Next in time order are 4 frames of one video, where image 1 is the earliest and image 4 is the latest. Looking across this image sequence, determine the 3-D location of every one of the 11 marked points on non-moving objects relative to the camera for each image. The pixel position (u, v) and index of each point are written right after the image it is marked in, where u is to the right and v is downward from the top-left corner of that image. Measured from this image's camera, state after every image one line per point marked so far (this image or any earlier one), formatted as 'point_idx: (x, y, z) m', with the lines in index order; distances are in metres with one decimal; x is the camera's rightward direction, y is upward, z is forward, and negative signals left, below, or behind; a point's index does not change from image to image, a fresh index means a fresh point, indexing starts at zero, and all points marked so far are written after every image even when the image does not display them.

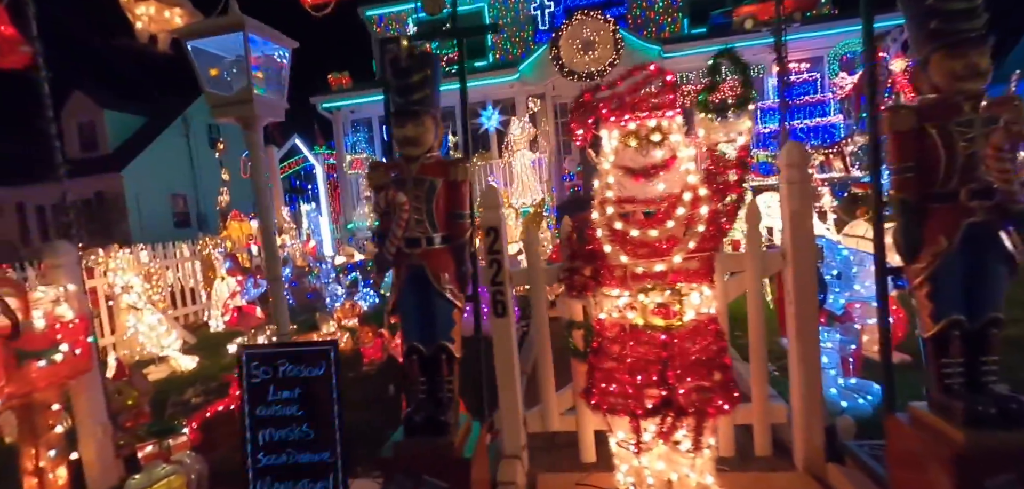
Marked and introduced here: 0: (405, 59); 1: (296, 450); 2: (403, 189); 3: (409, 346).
0: (-0.4, +0.7, +2.2) m
1: (-1.0, -0.9, +2.5) m
2: (-0.4, +0.2, +2.2) m
3: (-0.4, -0.4, +2.3) m
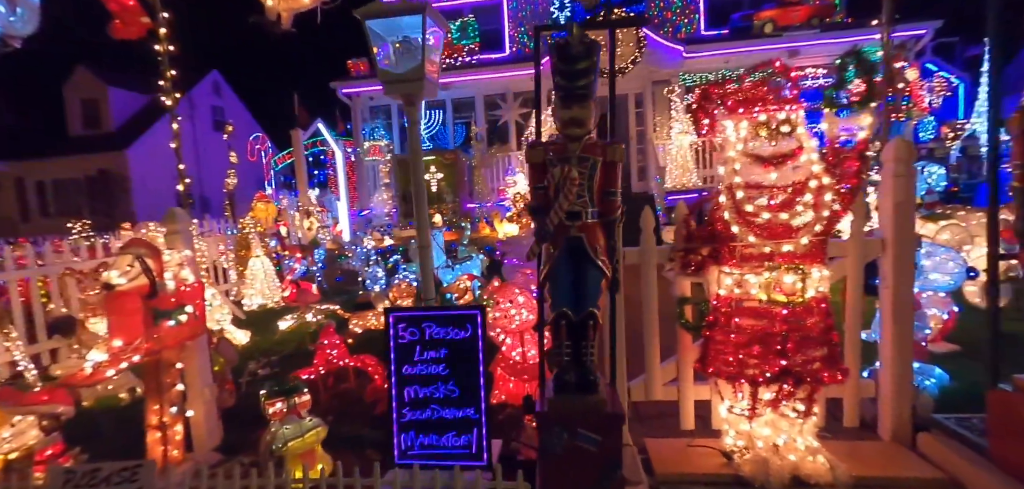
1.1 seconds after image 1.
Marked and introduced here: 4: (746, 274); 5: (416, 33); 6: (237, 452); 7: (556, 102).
0: (+0.3, +0.9, +2.4) m
1: (-0.4, -0.8, +2.7) m
2: (+0.3, +0.4, +2.4) m
3: (+0.2, -0.3, +2.5) m
4: (+1.2, -0.1, +2.8) m
5: (-0.3, +1.2, +3.1) m
6: (-1.9, -1.4, +3.8) m
7: (+0.2, +0.7, +2.5) m
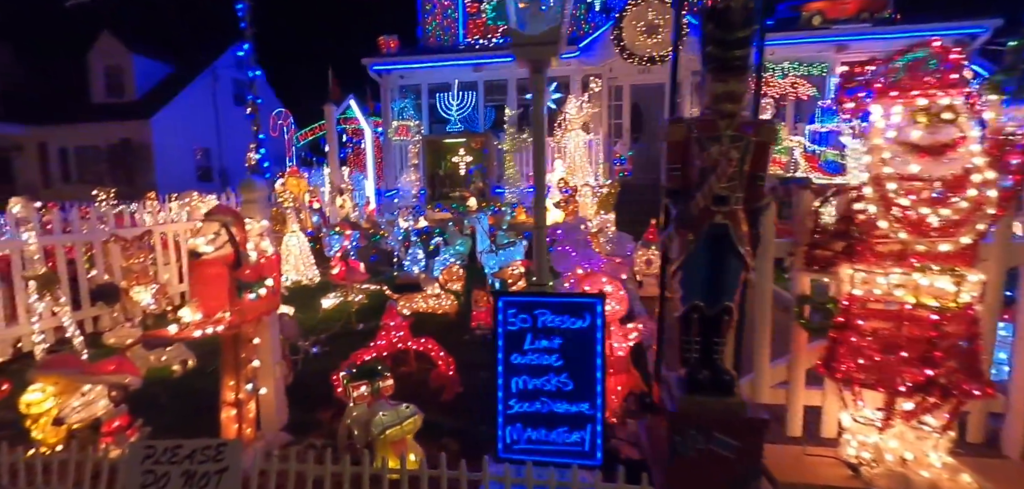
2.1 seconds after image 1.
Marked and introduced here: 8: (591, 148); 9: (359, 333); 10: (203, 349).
0: (+0.9, +0.9, +2.2) m
1: (+0.2, -0.7, +2.5) m
2: (+0.9, +0.4, +2.2) m
3: (+0.8, -0.3, +2.3) m
4: (+1.7, -0.1, +2.6) m
5: (+0.4, +1.2, +2.8) m
6: (-1.4, -1.3, +3.7) m
7: (+0.8, +0.7, +2.3) m
8: (+1.5, +2.1, +11.7) m
9: (-1.6, -0.9, +5.8) m
10: (-3.1, -1.0, +5.5) m
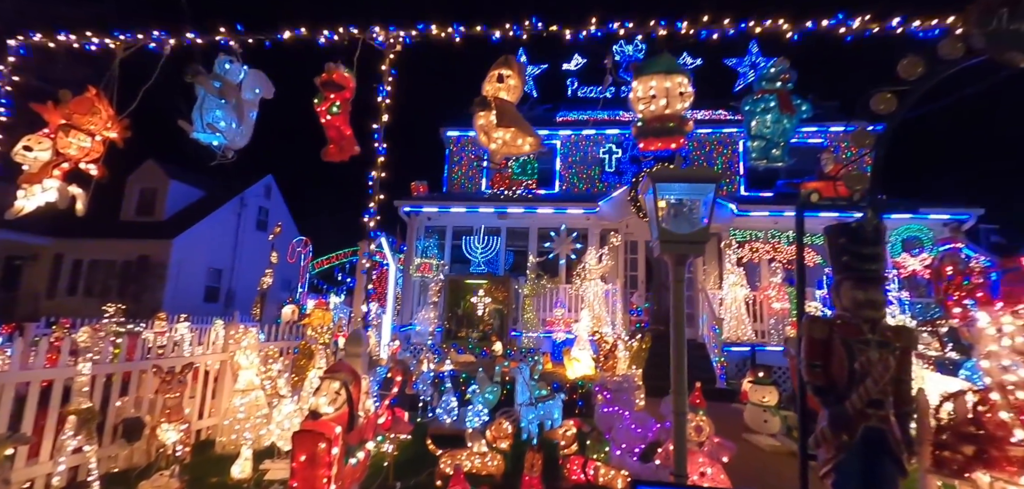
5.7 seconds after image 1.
0: (+1.6, +0.1, +2.4) m
1: (+0.8, -1.5, +2.4) m
2: (+1.5, -0.4, +2.3) m
3: (+1.4, -1.1, +2.3) m
4: (+2.3, -1.1, +2.5) m
5: (+1.0, +0.3, +3.1) m
6: (-0.8, -2.3, +3.4) m
7: (+1.5, -0.2, +2.5) m
8: (+2.1, -1.2, +11.9) m
9: (-1.1, -2.5, +5.5) m
10: (-2.5, -2.4, +5.2) m
